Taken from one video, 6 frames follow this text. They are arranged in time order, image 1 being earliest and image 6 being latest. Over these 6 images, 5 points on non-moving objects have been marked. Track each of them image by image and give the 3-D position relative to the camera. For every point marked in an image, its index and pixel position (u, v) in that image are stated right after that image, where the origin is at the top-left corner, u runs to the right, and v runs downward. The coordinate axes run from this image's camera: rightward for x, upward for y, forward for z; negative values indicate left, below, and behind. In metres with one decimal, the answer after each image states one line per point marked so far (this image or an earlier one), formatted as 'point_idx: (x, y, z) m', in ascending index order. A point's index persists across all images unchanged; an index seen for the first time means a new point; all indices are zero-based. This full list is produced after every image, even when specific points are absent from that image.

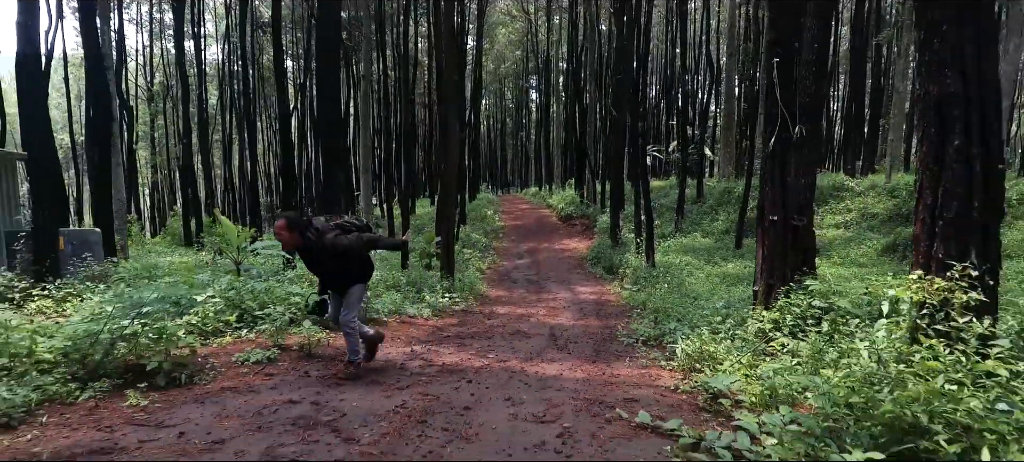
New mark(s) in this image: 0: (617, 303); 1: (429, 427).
0: (+2.0, -1.3, +10.4) m
1: (-0.4, -1.0, +3.0) m
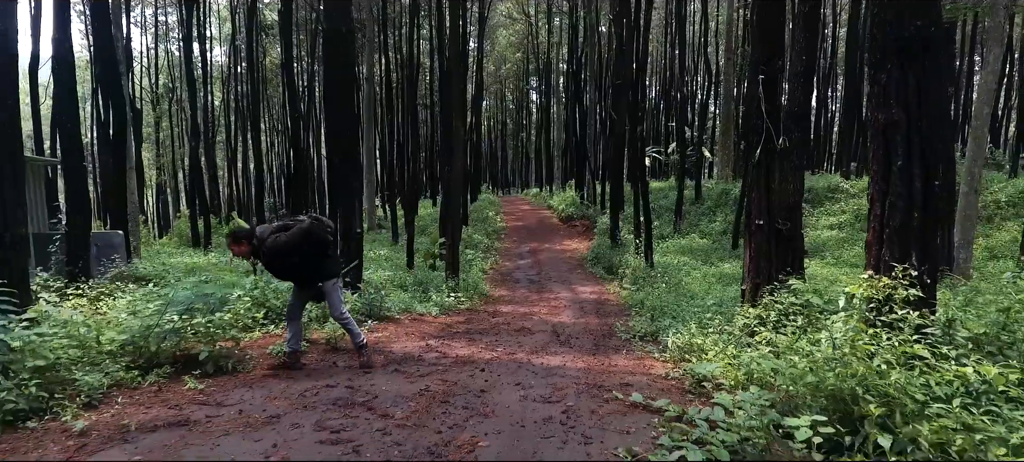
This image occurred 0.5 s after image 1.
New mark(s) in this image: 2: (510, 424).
0: (+2.0, -1.4, +10.8) m
1: (-0.4, -1.1, +3.5) m
2: (0.0, -1.1, +3.1) m
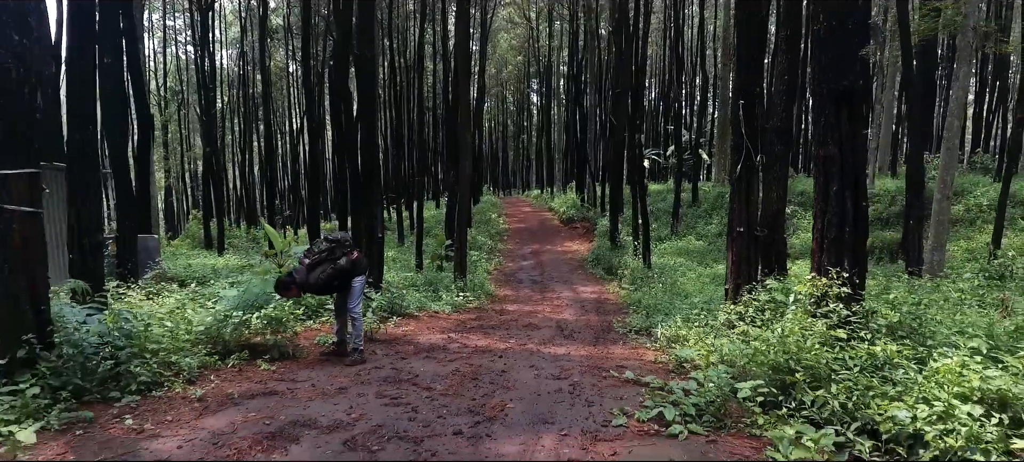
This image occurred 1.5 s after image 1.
0: (+2.2, -1.5, +11.7) m
1: (-0.3, -1.2, +4.3) m
2: (+0.1, -1.1, +3.9) m
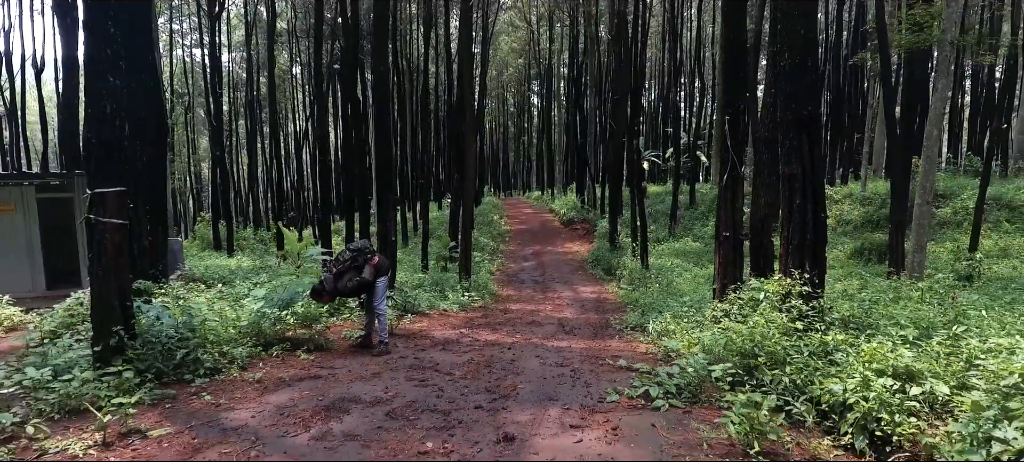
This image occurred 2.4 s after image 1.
0: (+2.3, -1.5, +12.3) m
1: (-0.2, -1.2, +4.9) m
2: (+0.2, -1.2, +4.6) m
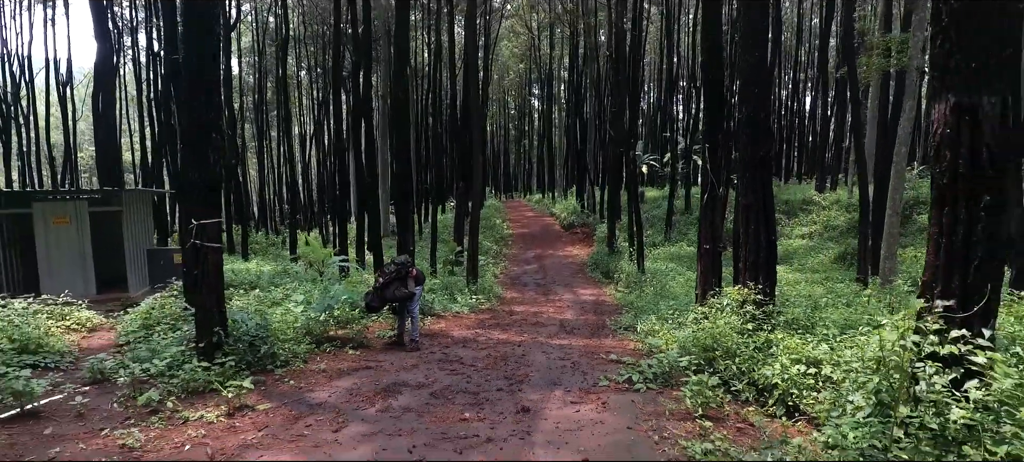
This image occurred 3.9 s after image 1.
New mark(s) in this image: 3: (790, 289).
0: (+2.4, -1.7, +13.4) m
1: (-0.1, -1.4, +6.0) m
2: (+0.3, -1.4, +5.7) m
3: (+5.4, -1.1, +10.8) m
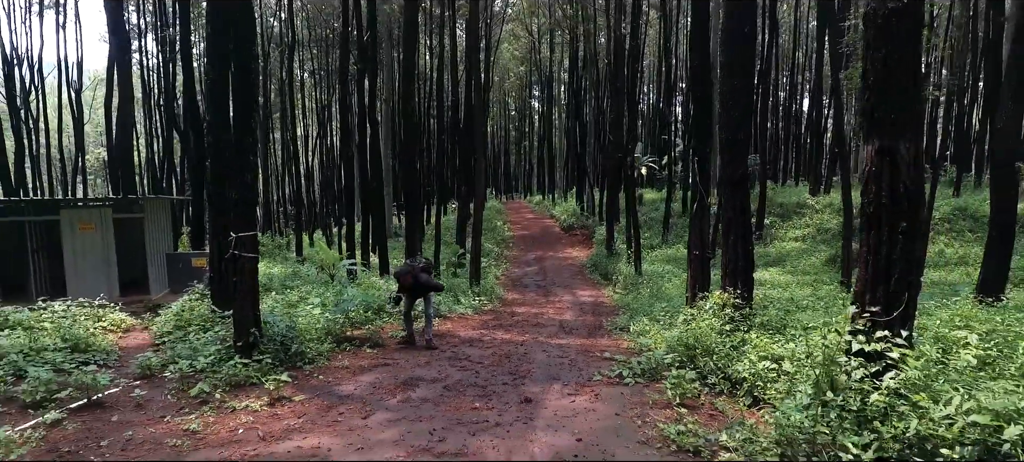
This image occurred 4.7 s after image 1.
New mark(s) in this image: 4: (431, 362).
0: (+2.4, -1.9, +14.1) m
1: (0.0, -1.5, +6.7) m
2: (+0.4, -1.5, +6.3) m
3: (+5.5, -1.2, +11.4) m
4: (-0.9, -1.5, +6.4) m
